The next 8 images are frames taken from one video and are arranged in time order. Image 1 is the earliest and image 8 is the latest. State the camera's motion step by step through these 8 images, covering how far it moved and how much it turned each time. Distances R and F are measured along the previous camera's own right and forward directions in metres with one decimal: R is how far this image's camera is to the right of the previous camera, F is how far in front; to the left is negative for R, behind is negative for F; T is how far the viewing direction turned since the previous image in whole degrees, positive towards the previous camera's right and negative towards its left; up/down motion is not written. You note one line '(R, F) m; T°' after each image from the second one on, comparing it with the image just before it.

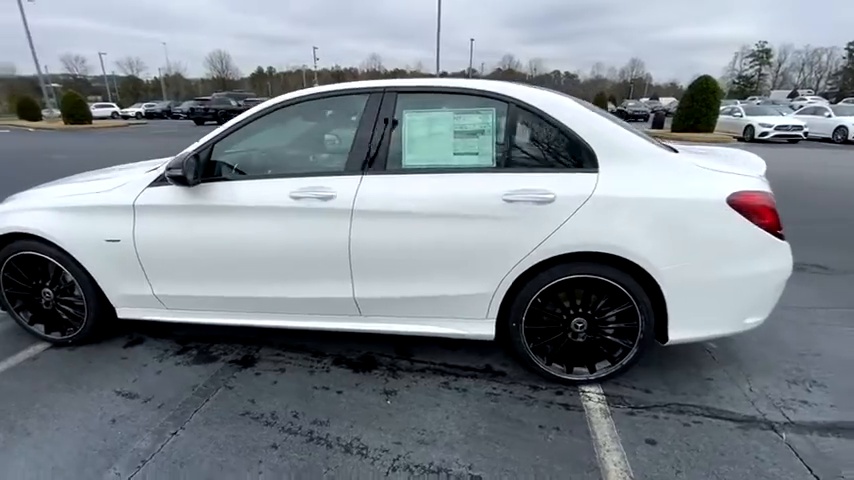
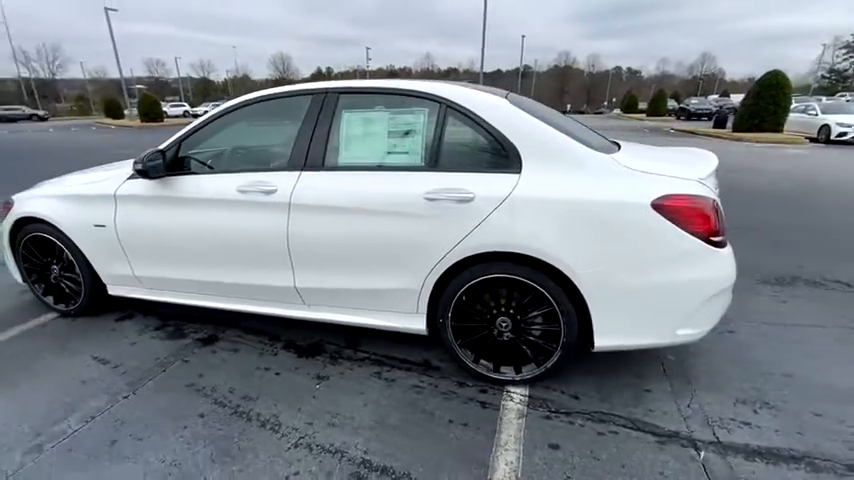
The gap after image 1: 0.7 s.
(+0.7, 0.0) m; -7°
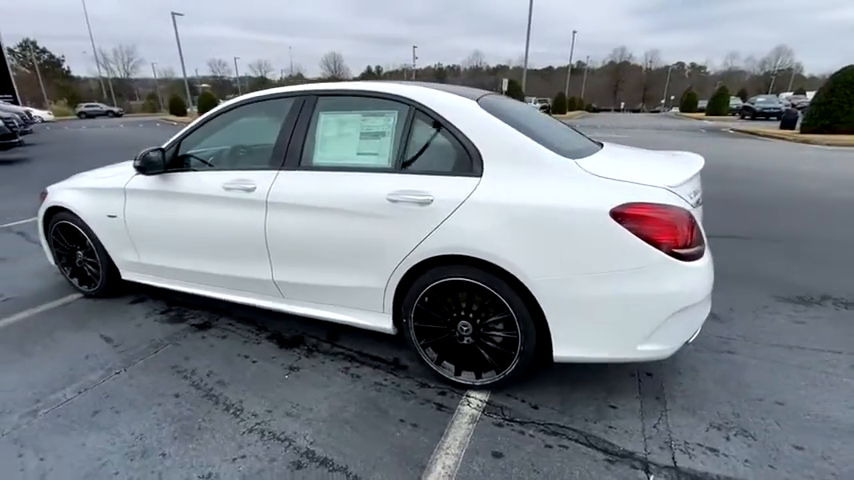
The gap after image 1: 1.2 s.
(+0.5, 0.0) m; -6°
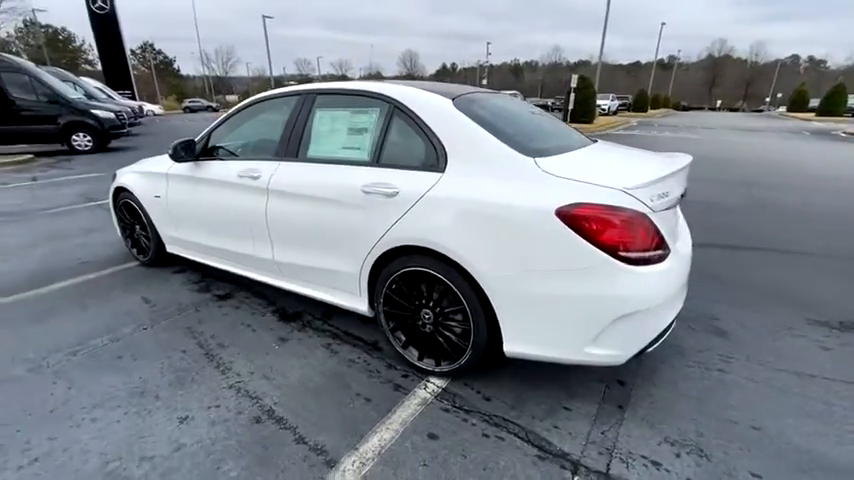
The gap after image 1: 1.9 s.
(+0.6, -0.1) m; -10°
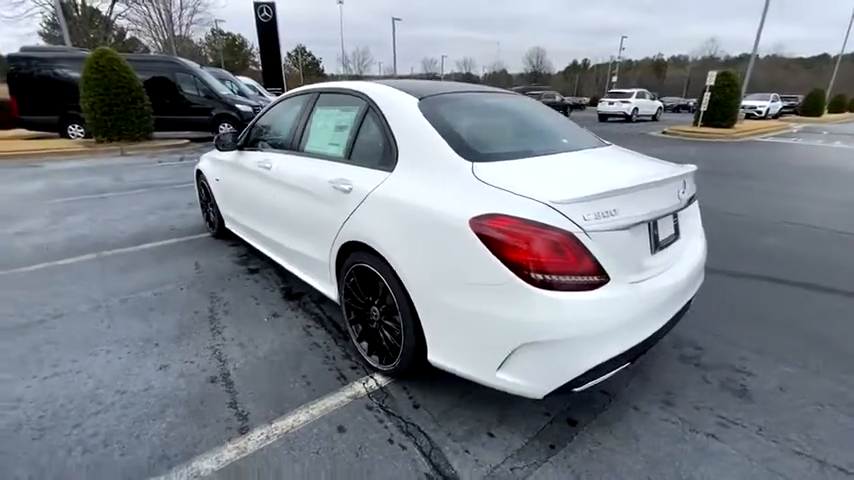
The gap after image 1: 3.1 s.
(+0.9, +0.1) m; -16°
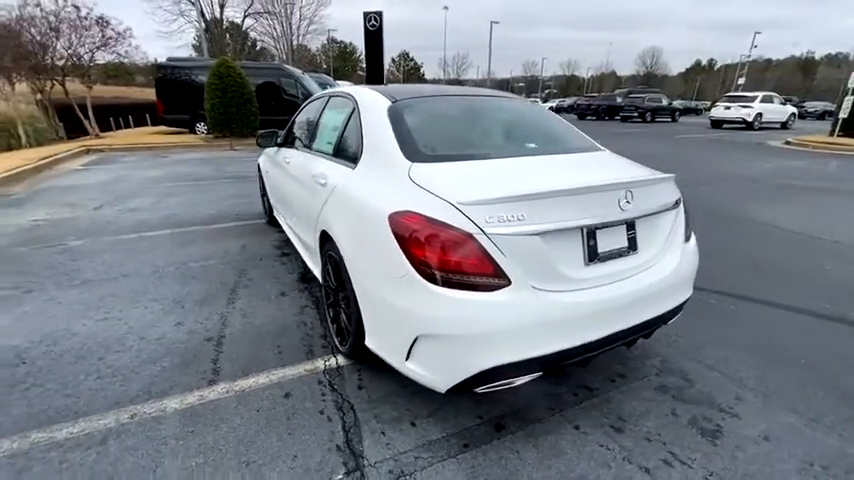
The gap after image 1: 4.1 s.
(+0.8, 0.0) m; -13°
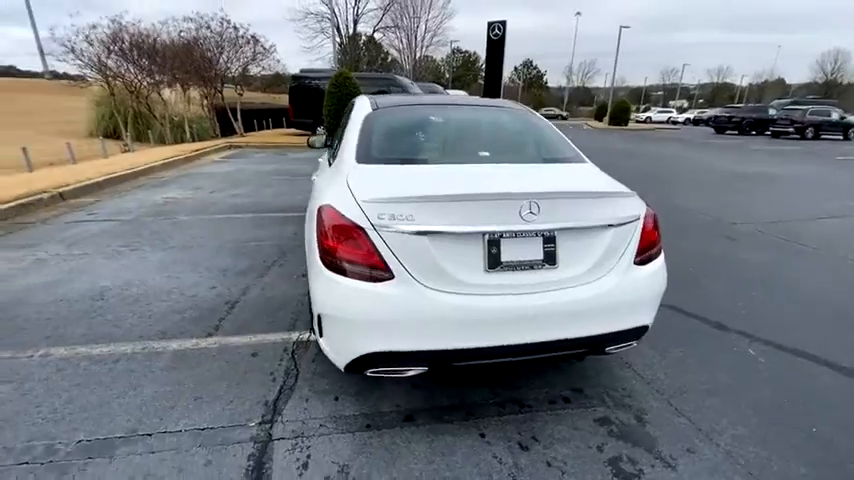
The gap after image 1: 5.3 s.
(+1.0, 0.0) m; -16°
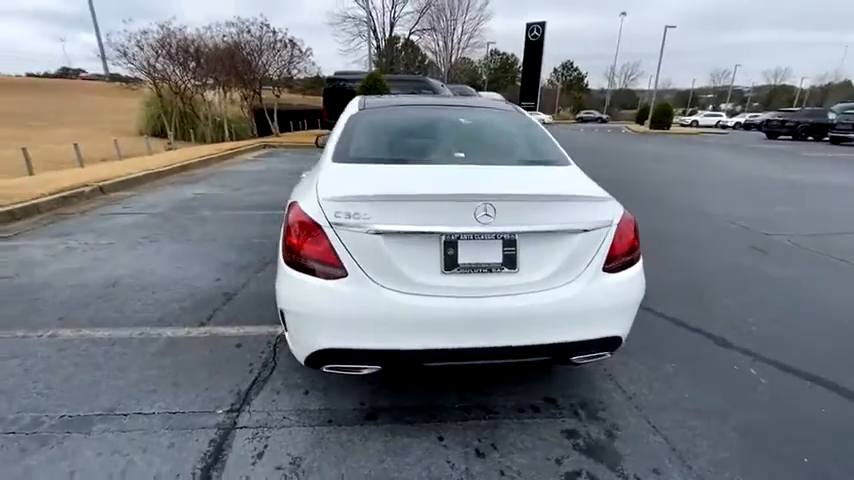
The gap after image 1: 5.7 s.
(+0.4, 0.0) m; -5°
